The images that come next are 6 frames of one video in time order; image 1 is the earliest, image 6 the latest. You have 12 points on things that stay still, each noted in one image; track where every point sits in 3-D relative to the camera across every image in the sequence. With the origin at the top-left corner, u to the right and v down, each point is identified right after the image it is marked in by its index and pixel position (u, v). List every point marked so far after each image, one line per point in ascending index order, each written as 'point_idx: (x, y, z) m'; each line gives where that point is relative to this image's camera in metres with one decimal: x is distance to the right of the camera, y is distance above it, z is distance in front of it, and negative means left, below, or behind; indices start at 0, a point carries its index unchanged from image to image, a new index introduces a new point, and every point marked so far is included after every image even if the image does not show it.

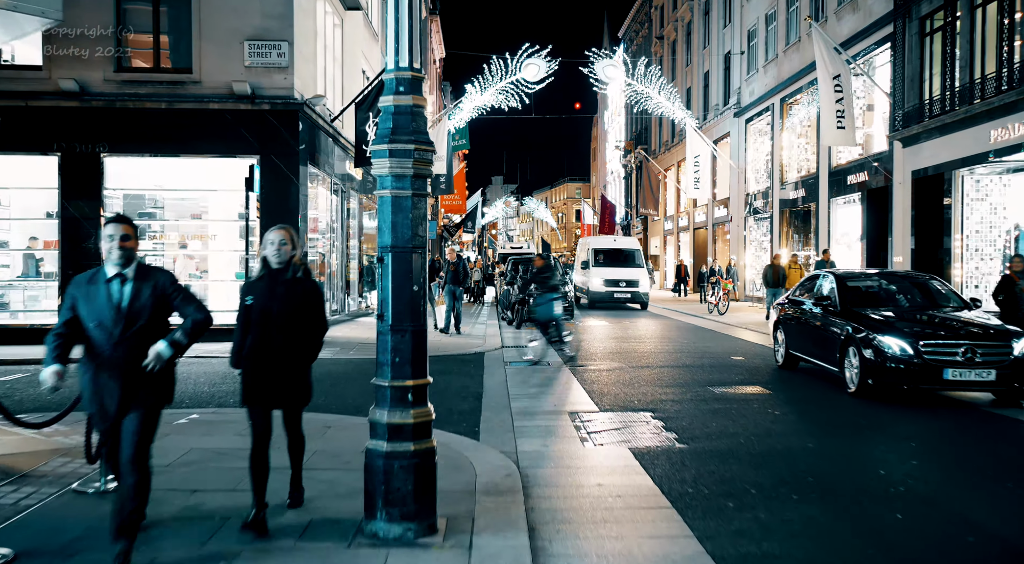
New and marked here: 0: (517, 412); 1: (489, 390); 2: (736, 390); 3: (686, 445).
0: (0.0, -1.3, +8.7) m
1: (-0.3, -1.2, +10.2) m
2: (+2.5, -1.2, +10.0) m
3: (+1.4, -1.3, +6.9) m
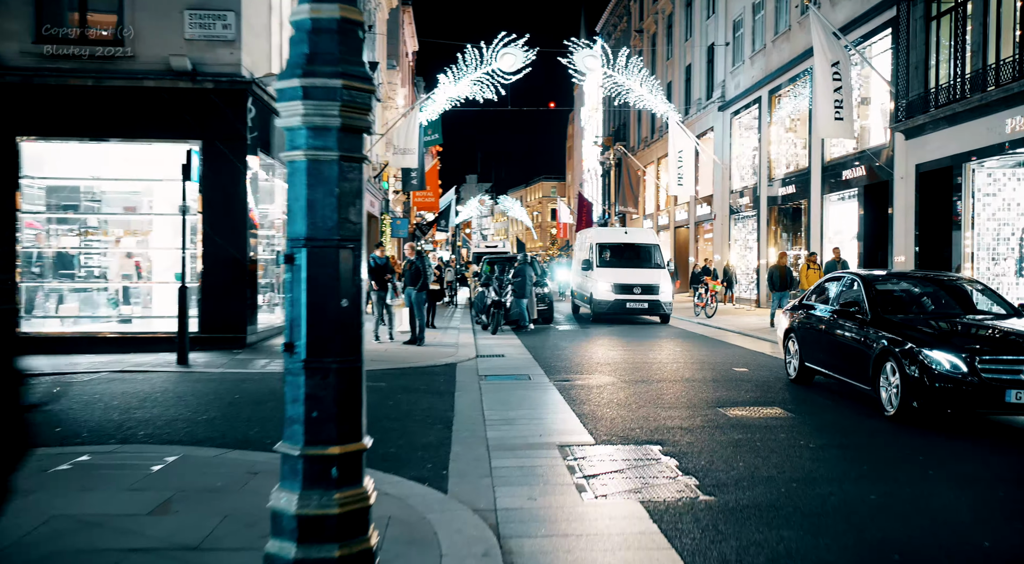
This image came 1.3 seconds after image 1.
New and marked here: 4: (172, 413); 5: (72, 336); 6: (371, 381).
0: (-0.2, -1.3, +7.1) m
1: (-0.5, -1.3, +8.6) m
2: (+2.3, -1.3, +8.5) m
3: (+1.2, -1.3, +5.3) m
4: (-3.1, -1.2, +8.1) m
5: (-6.8, -0.8, +13.5) m
6: (-1.7, -1.2, +10.8) m
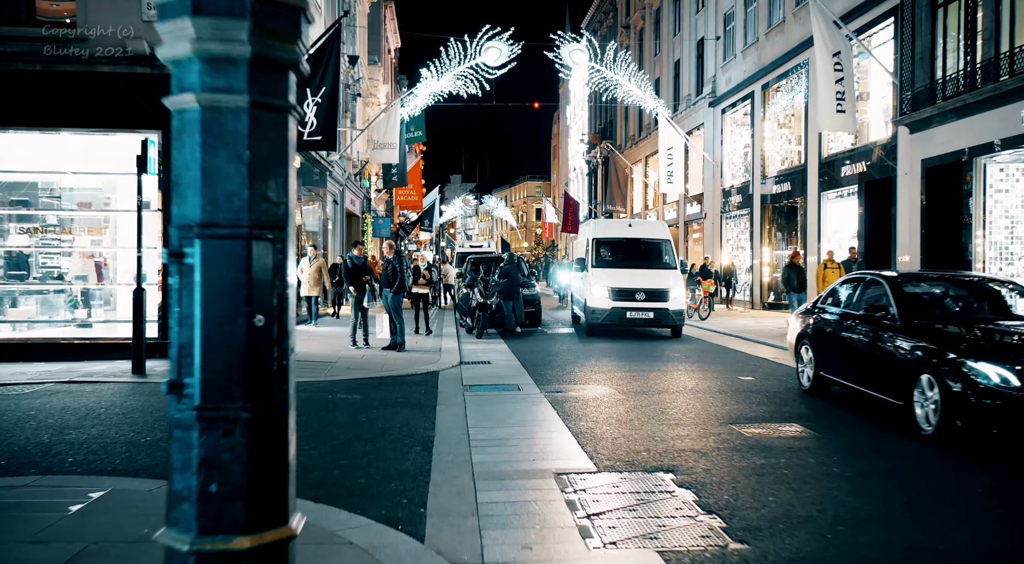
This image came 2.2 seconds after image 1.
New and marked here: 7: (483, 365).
0: (-0.2, -1.3, +6.2) m
1: (-0.6, -1.3, +7.6) m
2: (+2.2, -1.3, +7.6) m
3: (+1.2, -1.3, +4.4) m
4: (-3.2, -1.2, +7.1) m
5: (-7.0, -0.9, +12.5) m
6: (-1.9, -1.2, +9.8) m
7: (-0.4, -1.2, +12.6) m
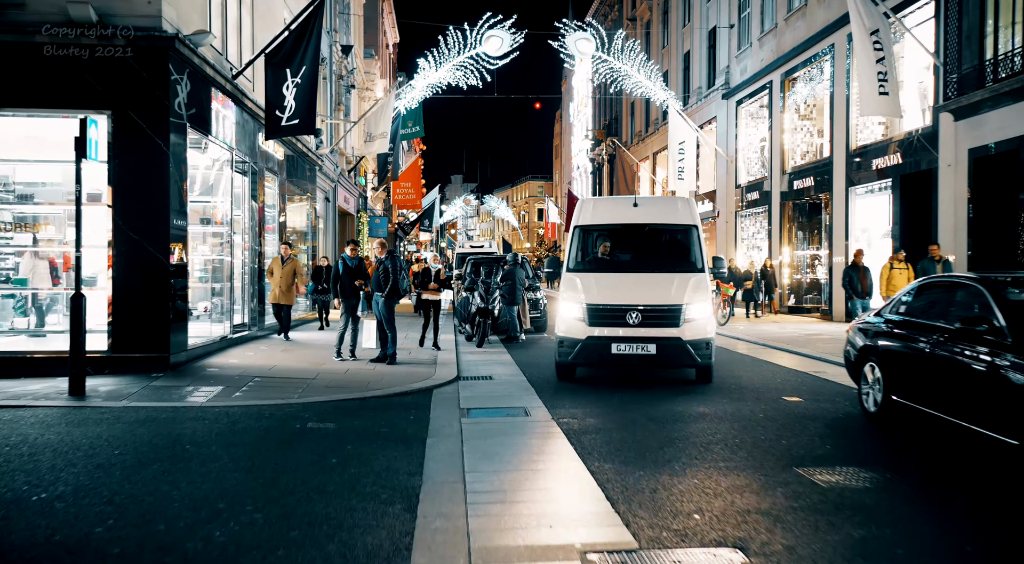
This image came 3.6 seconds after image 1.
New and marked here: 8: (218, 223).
0: (-0.2, -1.4, +4.6) m
1: (-0.6, -1.3, +6.0) m
2: (+2.3, -1.3, +5.9) m
3: (+1.2, -1.4, +2.8) m
4: (-3.2, -1.3, +5.4) m
5: (-6.9, -0.9, +10.8) m
6: (-1.8, -1.3, +8.2) m
7: (-0.4, -1.3, +11.0) m
8: (-4.9, +1.0, +14.7) m
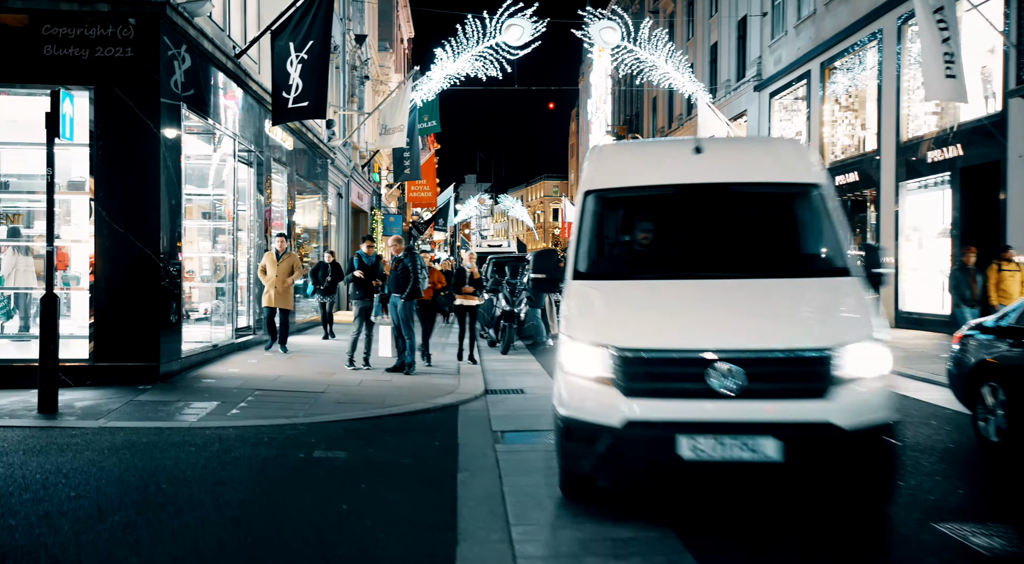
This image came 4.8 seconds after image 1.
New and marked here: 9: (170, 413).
0: (+0.1, -1.4, +3.2) m
1: (-0.2, -1.3, +4.7) m
2: (+2.6, -1.3, +4.6) m
3: (+1.5, -1.4, +1.4) m
4: (-2.9, -1.3, +4.1) m
5: (-6.5, -0.9, +9.6) m
6: (-1.5, -1.3, +6.9) m
7: (0.0, -1.3, +9.7) m
8: (-4.4, +1.0, +13.4) m
9: (-3.2, -1.2, +8.1) m
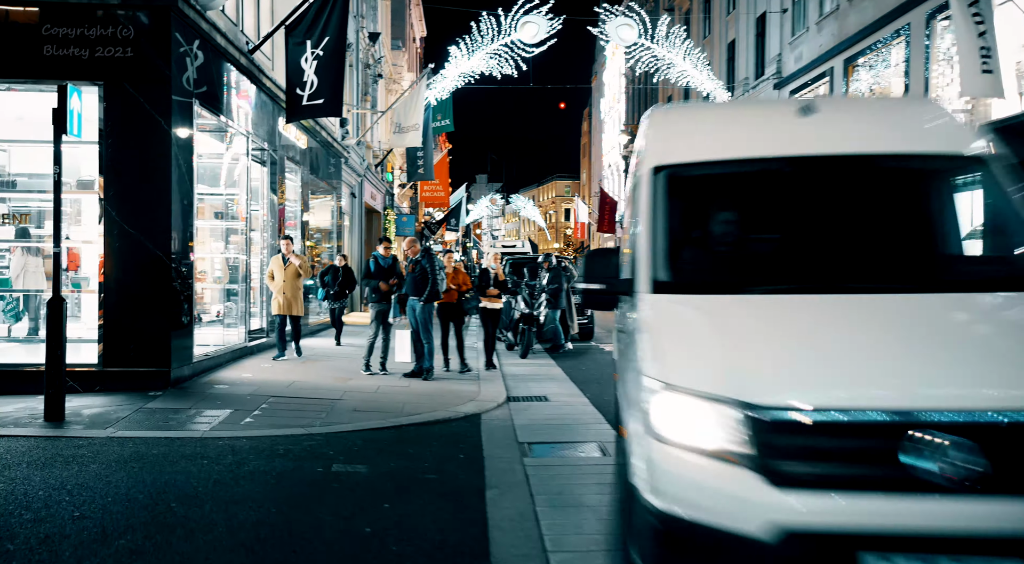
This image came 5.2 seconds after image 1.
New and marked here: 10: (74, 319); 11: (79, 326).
0: (+0.3, -1.4, +2.8) m
1: (0.0, -1.4, +4.3) m
2: (+2.8, -1.4, +4.1) m
3: (+1.7, -1.4, +1.0) m
4: (-2.7, -1.3, +3.8) m
5: (-6.3, -0.9, +9.3) m
6: (-1.3, -1.3, +6.5) m
7: (+0.3, -1.3, +9.3) m
8: (-4.1, +1.0, +13.1) m
9: (-3.0, -1.2, +7.8) m
10: (-4.9, -0.4, +9.8) m
11: (-4.8, -0.5, +9.8) m
